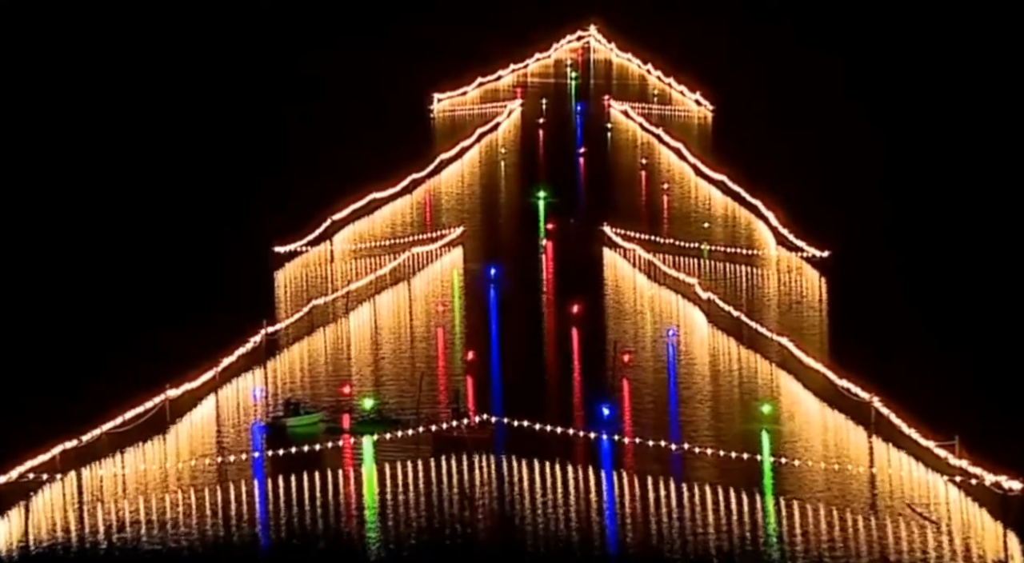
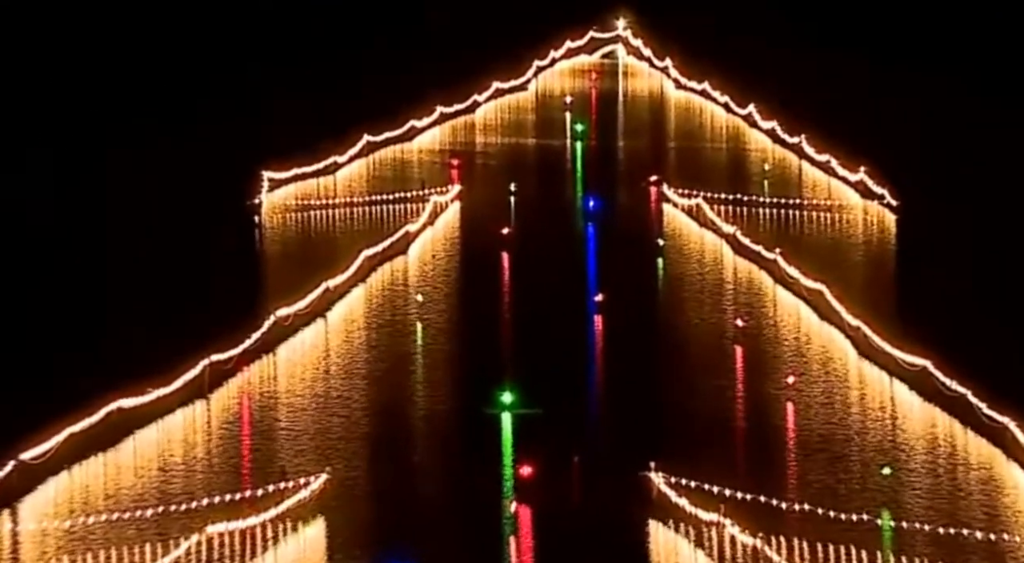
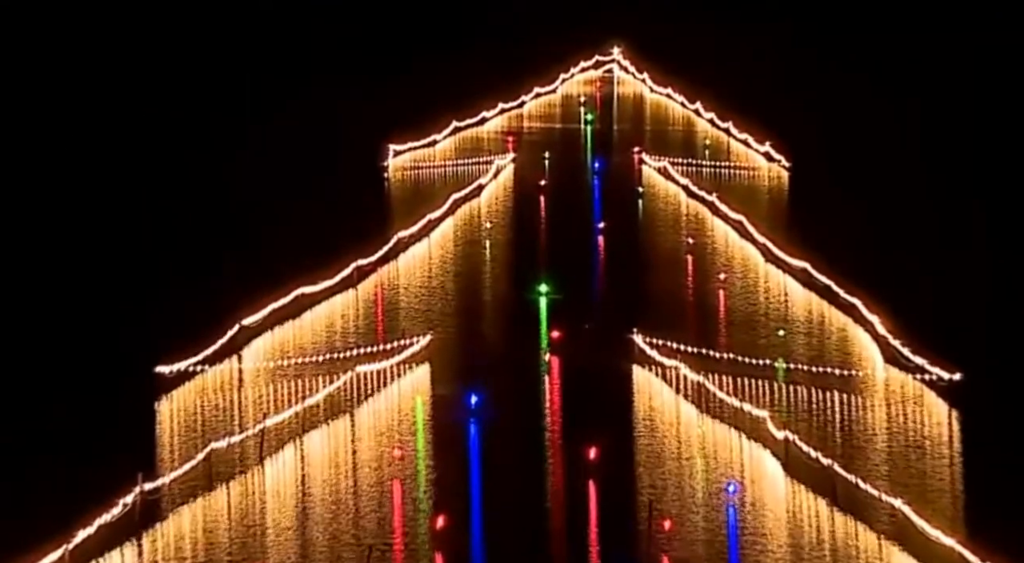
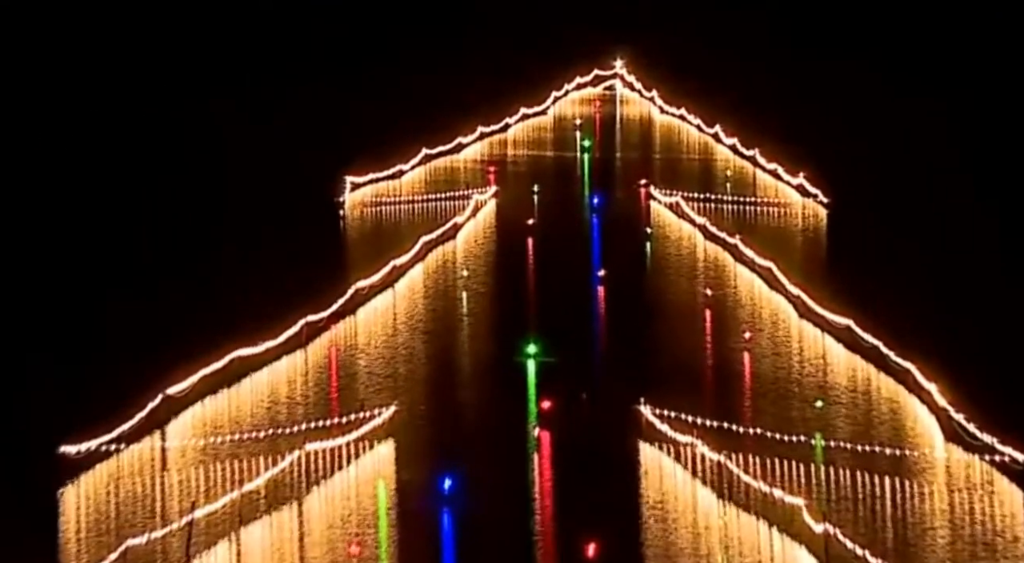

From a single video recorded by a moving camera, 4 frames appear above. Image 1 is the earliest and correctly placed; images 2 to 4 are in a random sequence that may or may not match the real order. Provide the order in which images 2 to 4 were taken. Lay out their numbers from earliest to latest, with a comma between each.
3, 4, 2
